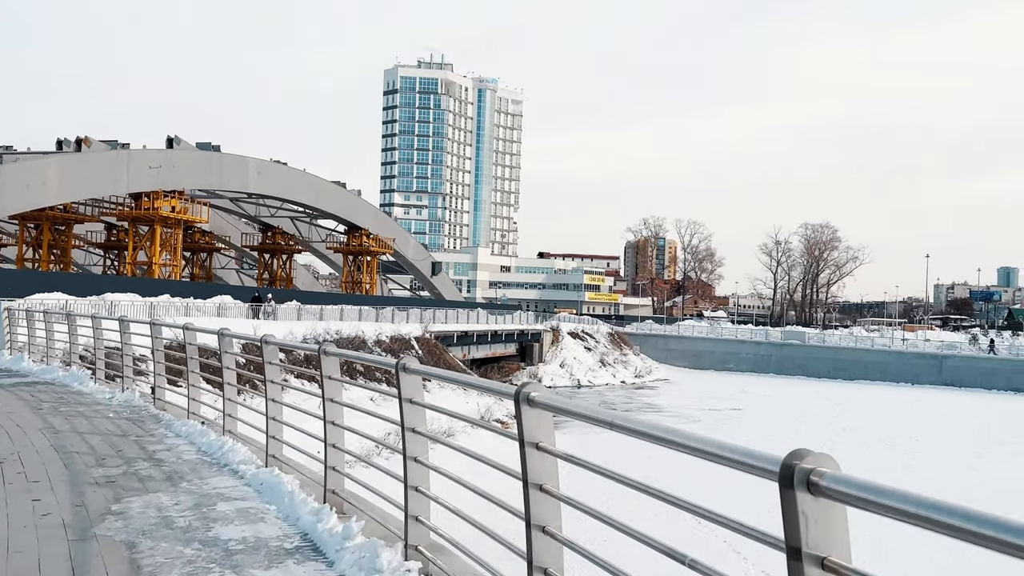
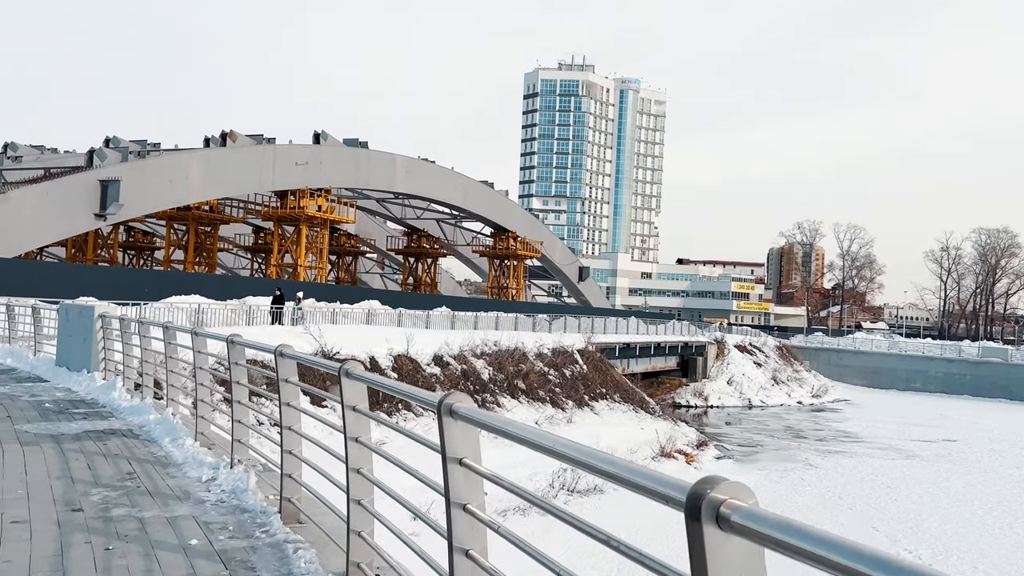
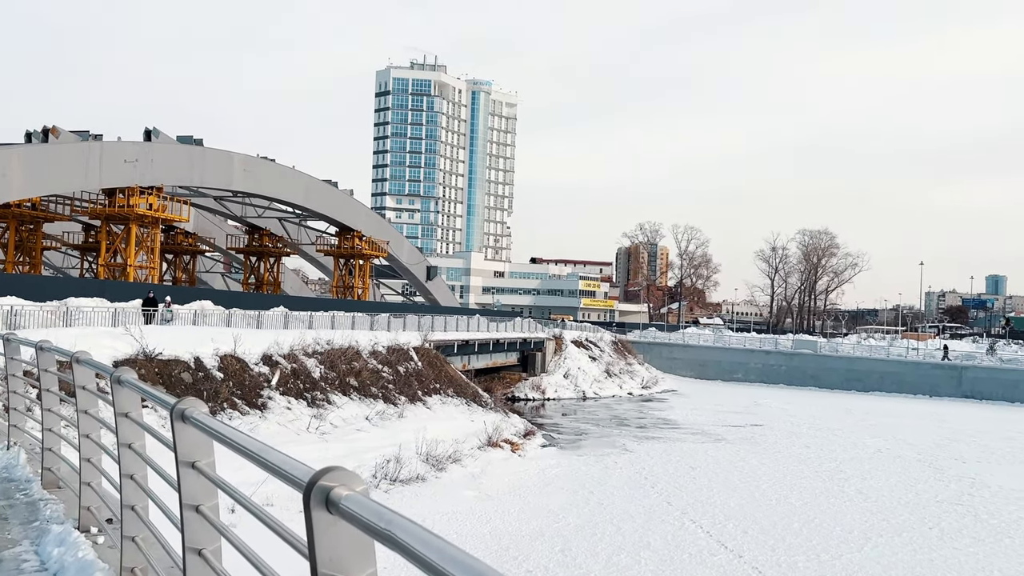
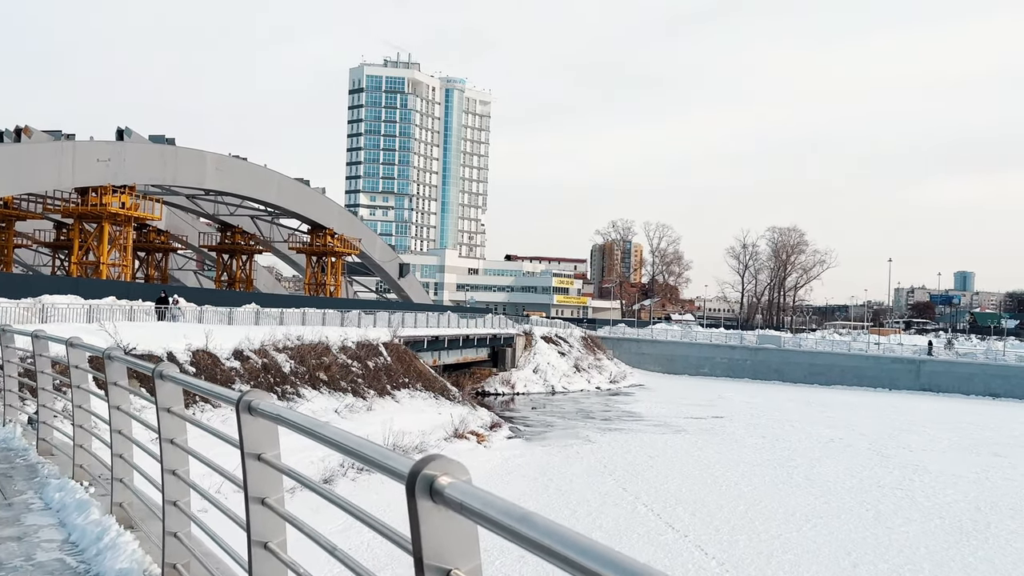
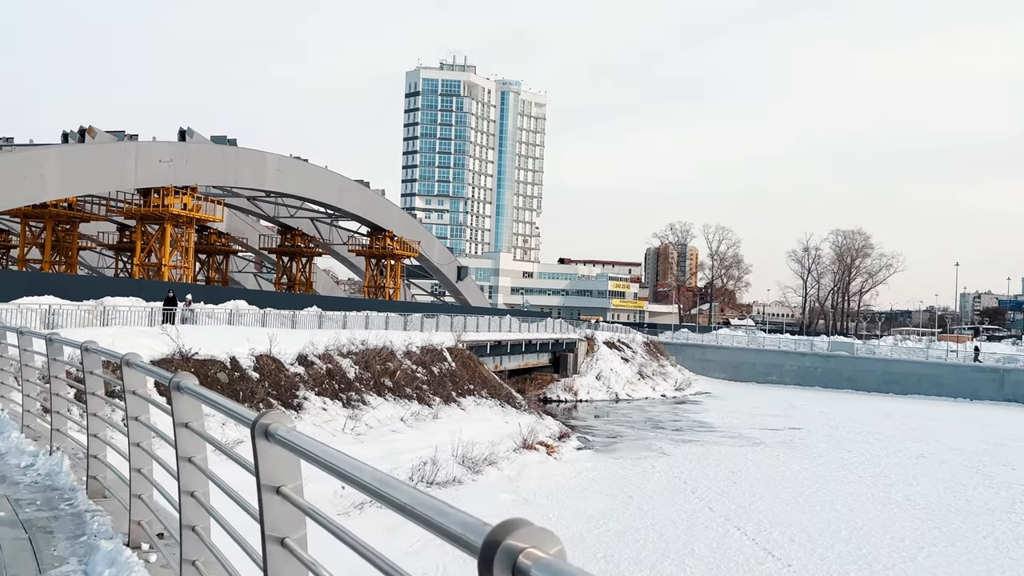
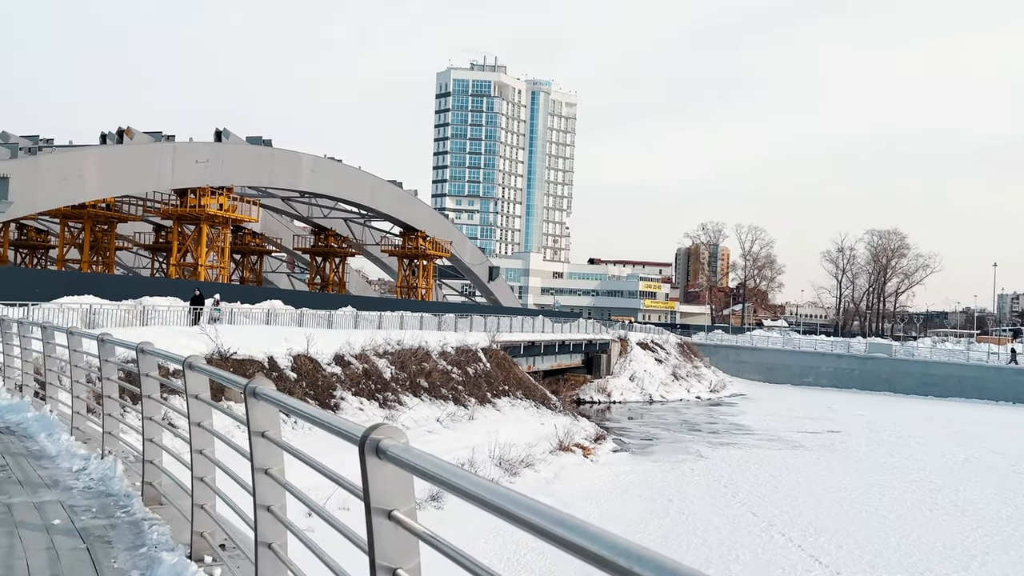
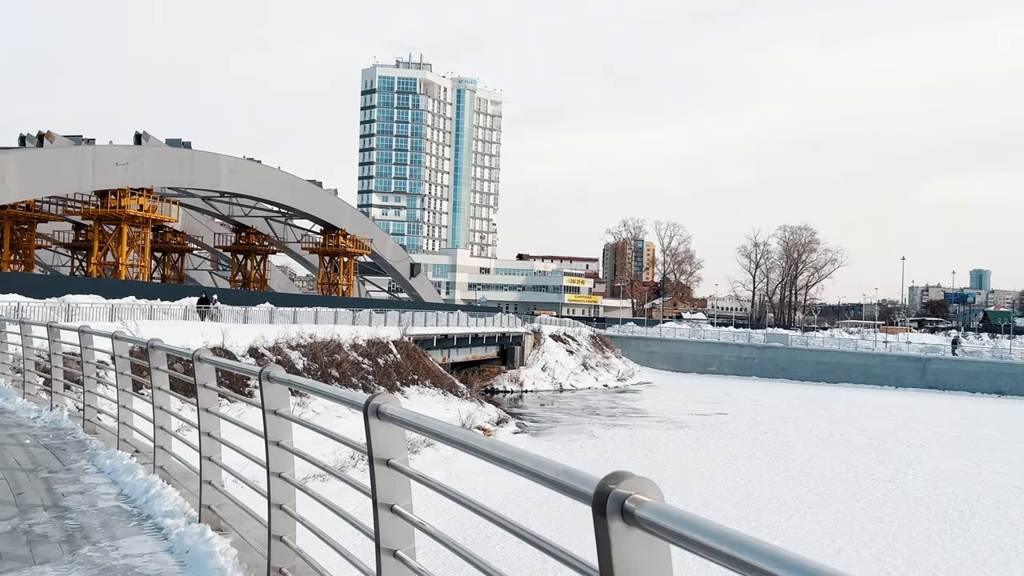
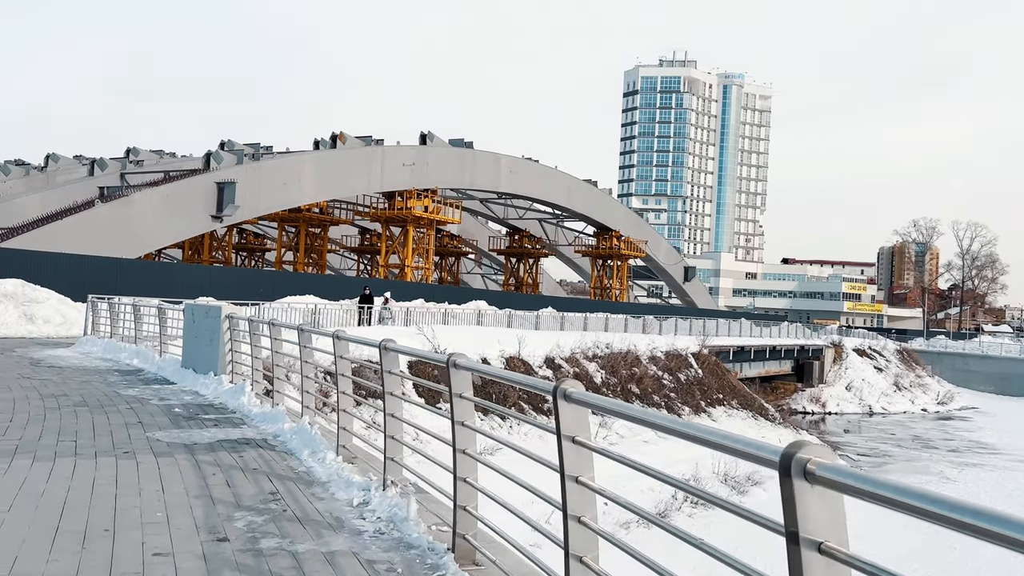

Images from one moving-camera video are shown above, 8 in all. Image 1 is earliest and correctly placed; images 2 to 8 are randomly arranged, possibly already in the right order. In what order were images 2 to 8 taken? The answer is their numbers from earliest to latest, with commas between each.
7, 4, 3, 5, 6, 2, 8
